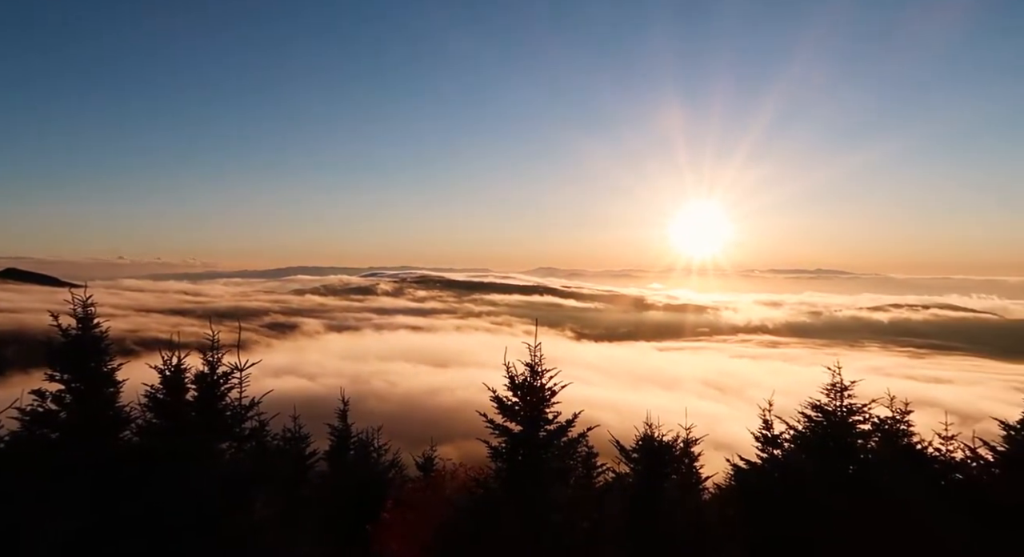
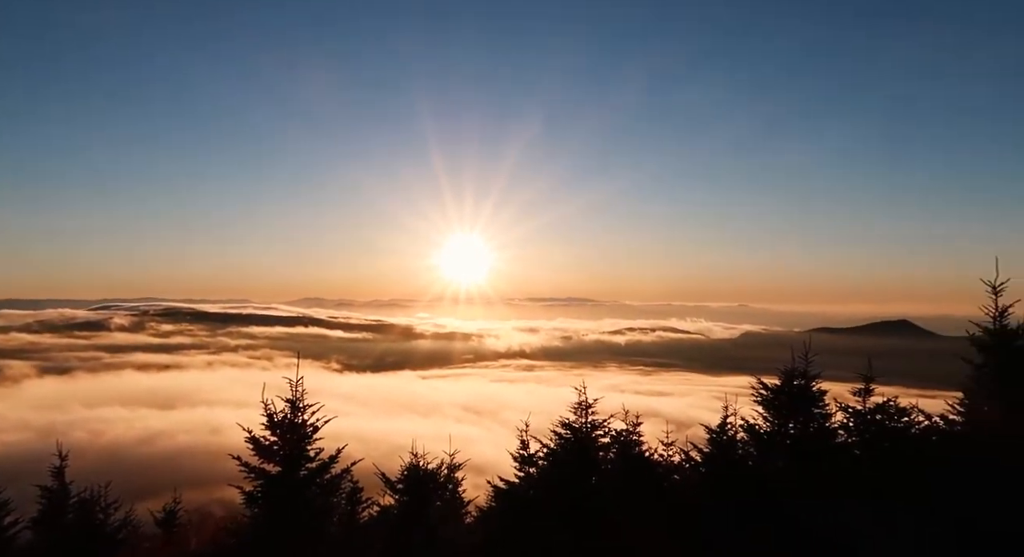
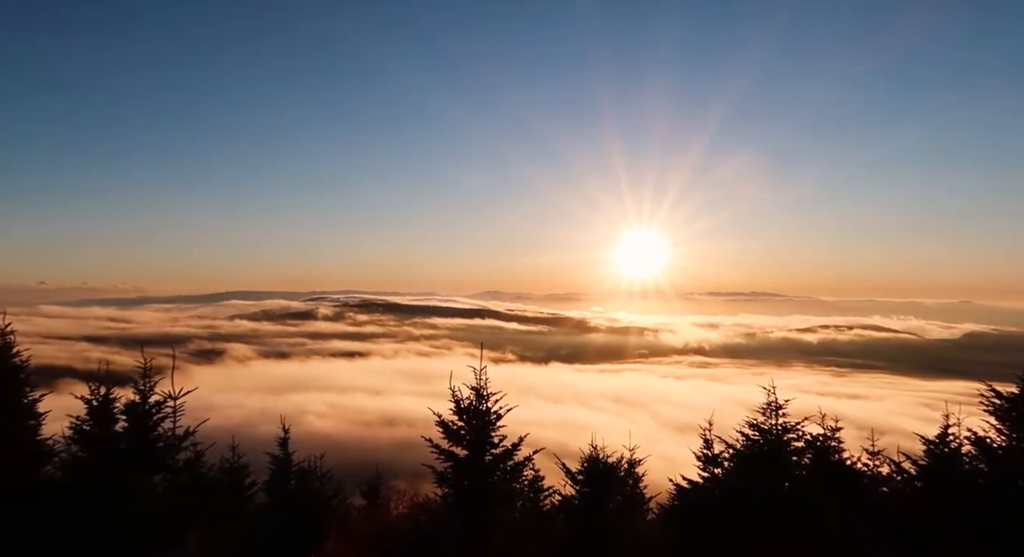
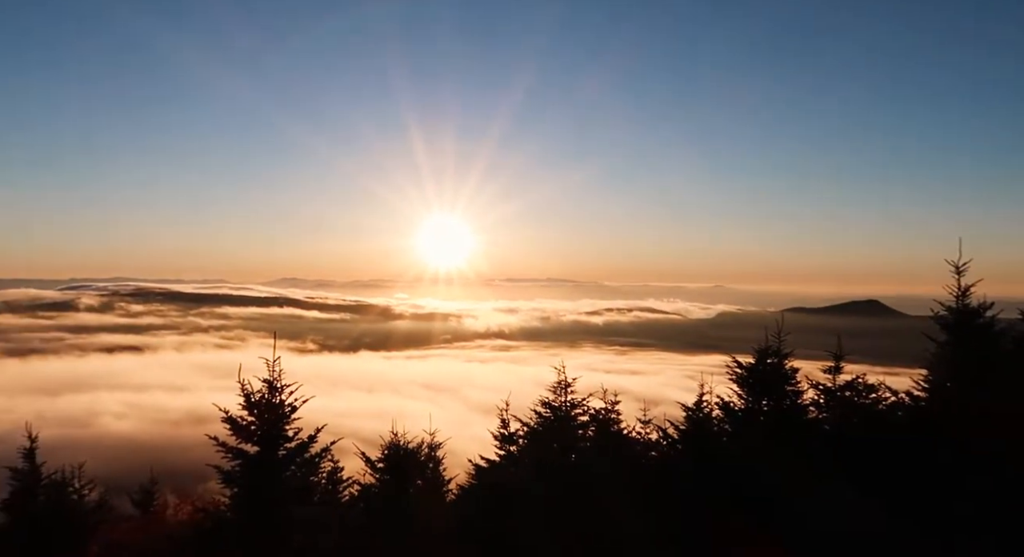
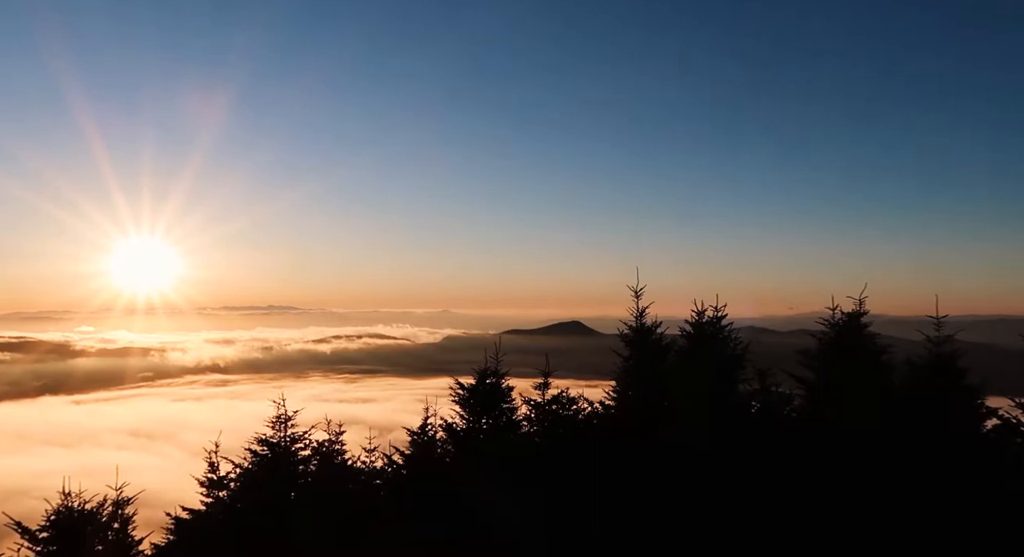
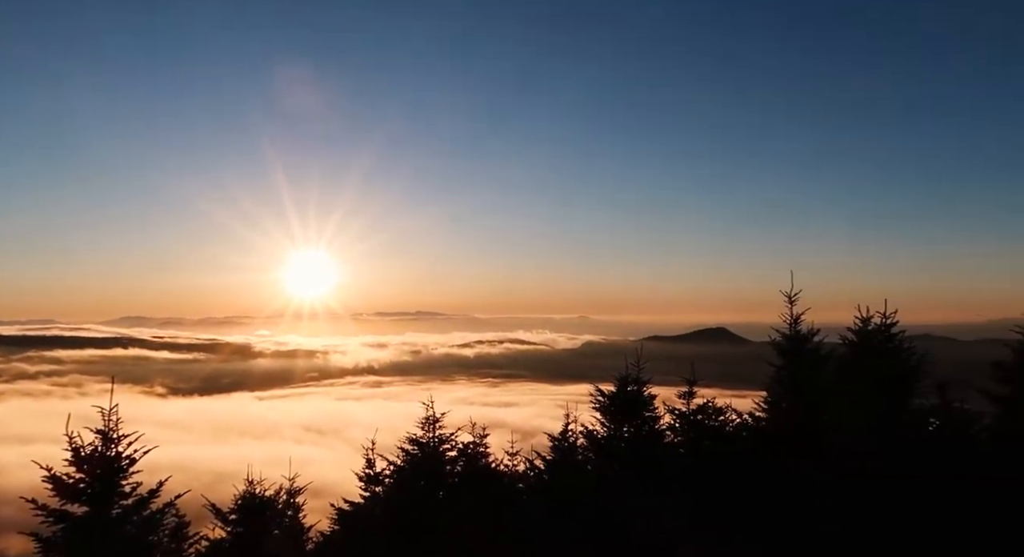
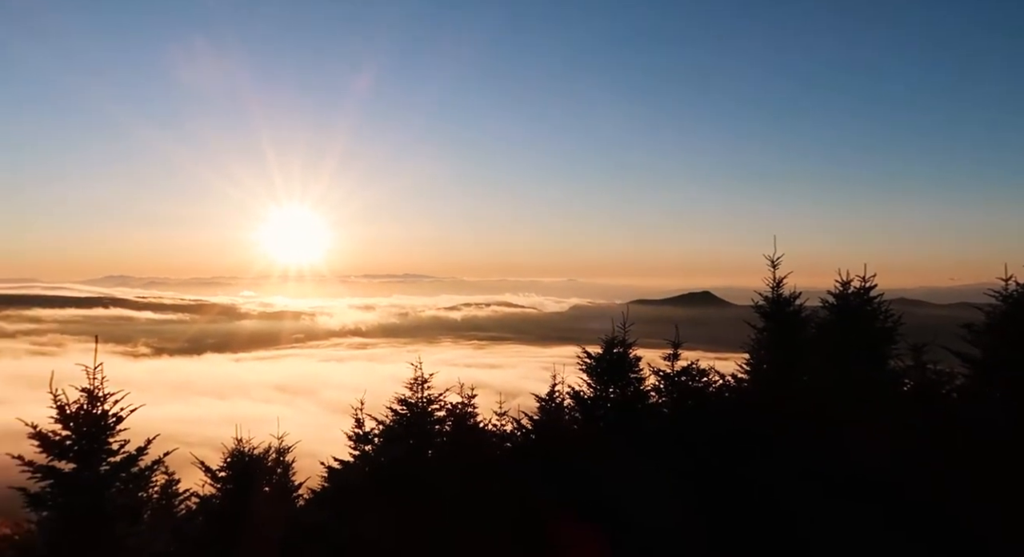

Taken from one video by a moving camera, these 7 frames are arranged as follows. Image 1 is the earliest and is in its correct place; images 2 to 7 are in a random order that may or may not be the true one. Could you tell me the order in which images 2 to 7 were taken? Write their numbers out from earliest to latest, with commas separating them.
2, 6, 5, 7, 4, 3
